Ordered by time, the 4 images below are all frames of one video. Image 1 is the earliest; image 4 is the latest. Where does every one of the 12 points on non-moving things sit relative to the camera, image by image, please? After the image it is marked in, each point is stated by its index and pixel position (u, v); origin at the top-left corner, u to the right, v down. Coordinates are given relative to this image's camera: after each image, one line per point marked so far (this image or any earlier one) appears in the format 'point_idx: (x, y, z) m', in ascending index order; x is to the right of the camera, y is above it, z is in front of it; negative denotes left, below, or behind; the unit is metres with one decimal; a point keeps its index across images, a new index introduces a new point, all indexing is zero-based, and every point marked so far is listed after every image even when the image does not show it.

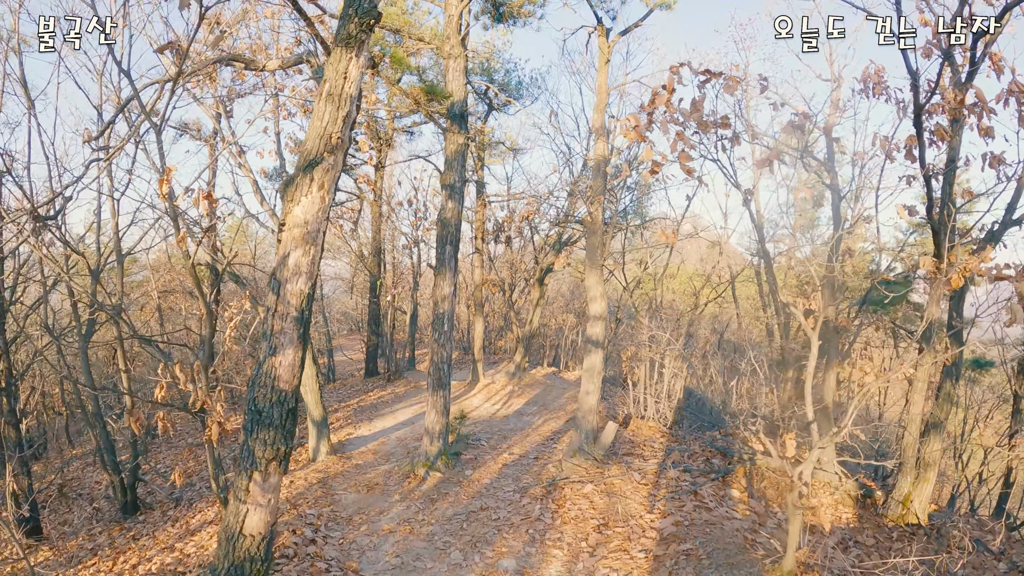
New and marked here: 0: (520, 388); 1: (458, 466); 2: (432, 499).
0: (+0.1, -1.6, +14.8) m
1: (-0.5, -1.7, +8.9) m
2: (-0.7, -1.8, +7.9) m
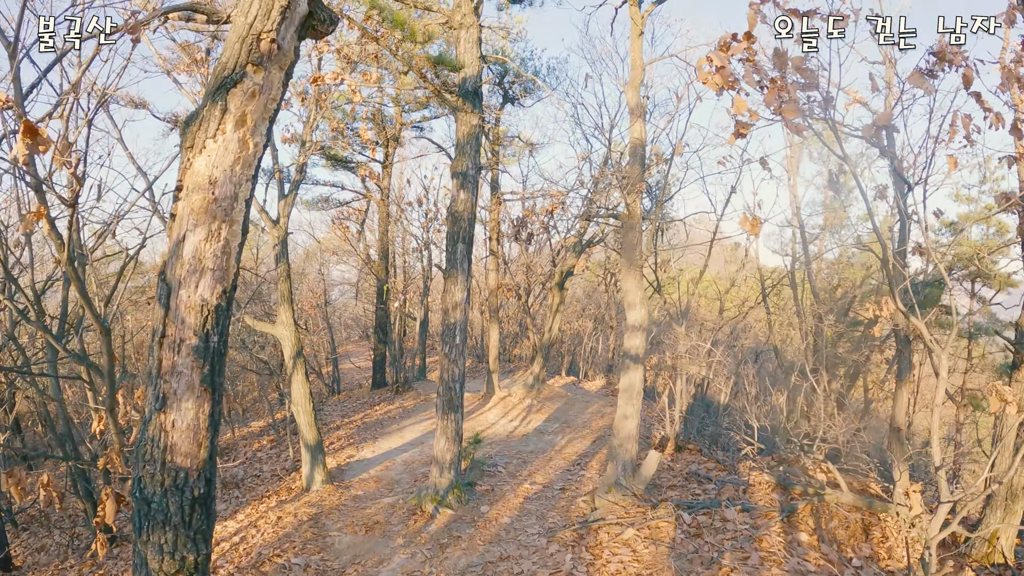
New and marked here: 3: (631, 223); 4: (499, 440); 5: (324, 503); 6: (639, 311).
0: (+0.4, -1.7, +13.5) m
1: (-0.3, -1.8, +7.6) m
2: (-0.5, -1.9, +6.6) m
3: (+1.0, +0.5, +7.3) m
4: (-0.1, -1.8, +10.6) m
5: (-1.7, -1.9, +8.1) m
6: (+1.0, -0.2, +7.1) m
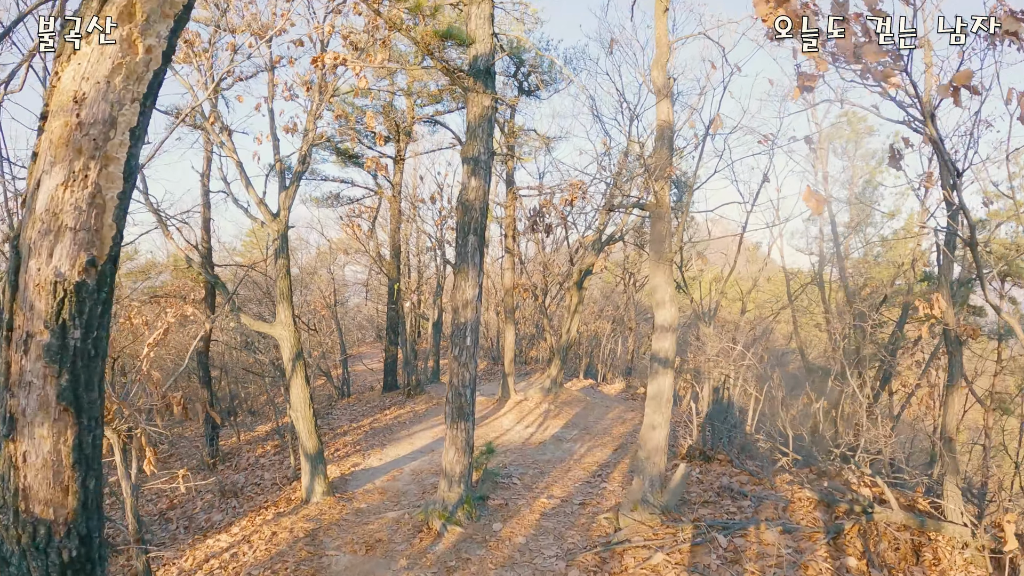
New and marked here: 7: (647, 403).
0: (+0.6, -1.7, +12.9) m
1: (-0.2, -1.8, +7.0) m
2: (-0.4, -1.8, +6.0) m
3: (+1.1, +0.6, +6.7) m
4: (0.0, -1.7, +9.9) m
5: (-1.6, -1.9, +7.5) m
6: (+1.1, -0.2, +6.4) m
7: (+1.0, -0.8, +6.5) m
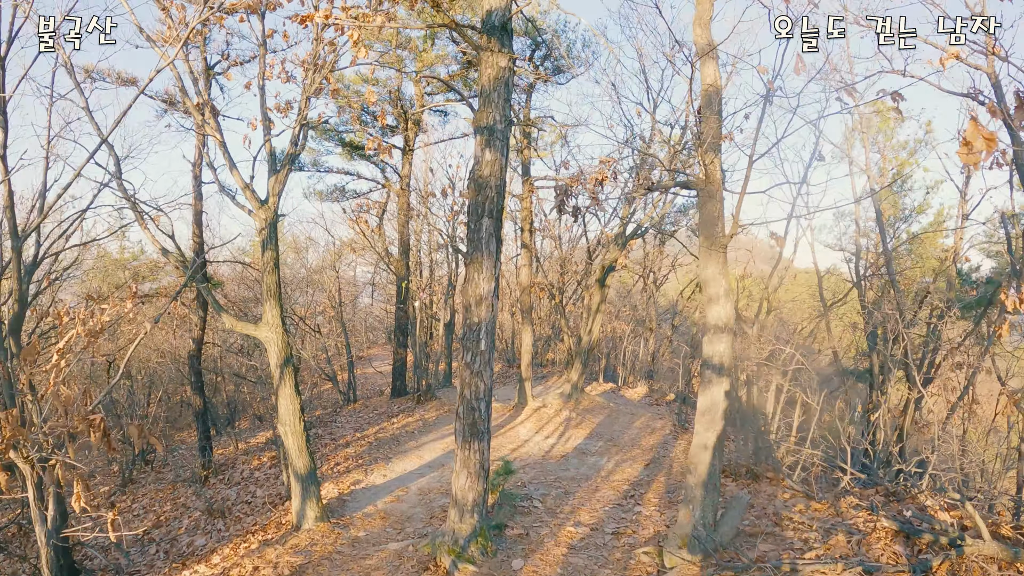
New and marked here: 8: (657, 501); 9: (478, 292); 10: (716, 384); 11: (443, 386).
0: (+0.9, -1.6, +11.8) m
1: (-0.1, -1.7, +5.9) m
2: (-0.3, -1.8, +5.0) m
3: (+1.2, +0.6, +5.6) m
4: (+0.2, -1.7, +8.9) m
5: (-1.4, -1.9, +6.5) m
6: (+1.2, -0.1, +5.4) m
7: (+1.1, -0.8, +5.4) m
8: (+1.1, -1.7, +7.2) m
9: (-0.2, 0.0, +5.7) m
10: (+1.2, -0.6, +5.4) m
11: (-1.2, -1.6, +15.2) m
